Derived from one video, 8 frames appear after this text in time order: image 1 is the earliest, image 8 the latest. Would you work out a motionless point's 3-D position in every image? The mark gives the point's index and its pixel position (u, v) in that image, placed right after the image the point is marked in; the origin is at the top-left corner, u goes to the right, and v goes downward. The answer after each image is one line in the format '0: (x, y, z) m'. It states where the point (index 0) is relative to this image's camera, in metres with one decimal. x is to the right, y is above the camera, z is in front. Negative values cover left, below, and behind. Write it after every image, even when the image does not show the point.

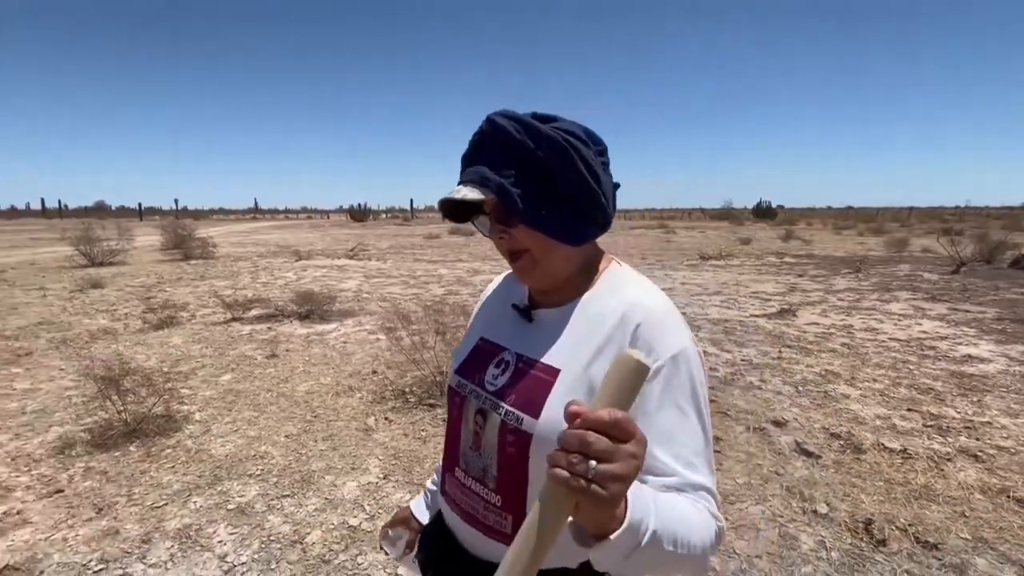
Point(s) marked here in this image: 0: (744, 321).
0: (+4.1, -0.6, +8.6) m
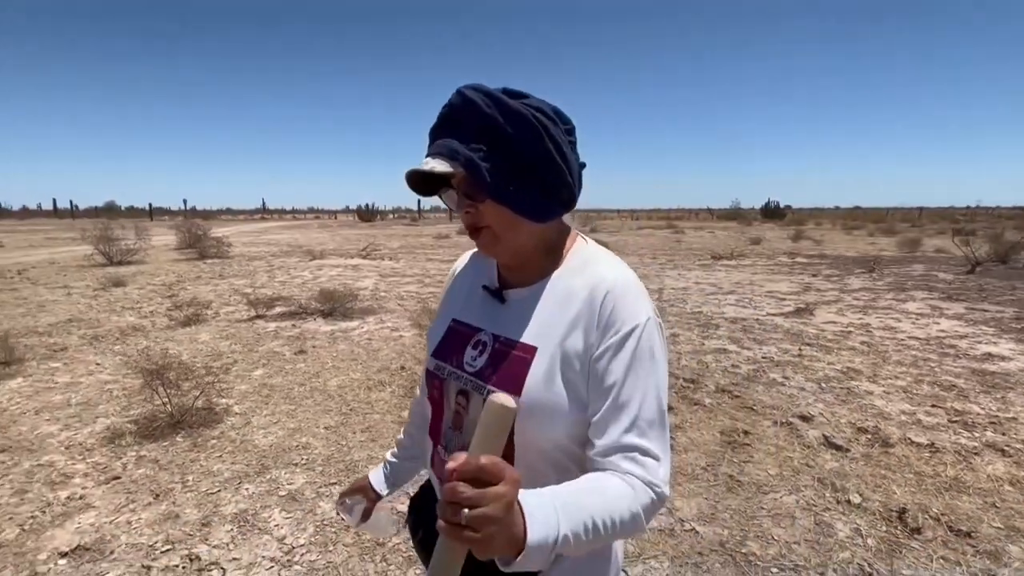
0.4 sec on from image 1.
0: (+4.5, -0.6, +8.7) m
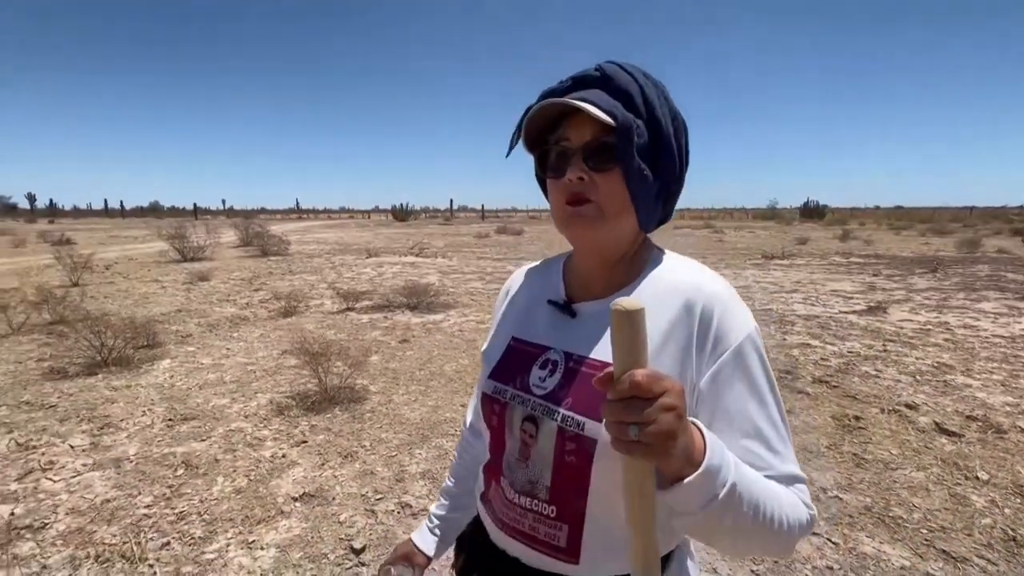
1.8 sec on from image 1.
0: (+5.9, -0.5, +8.8) m
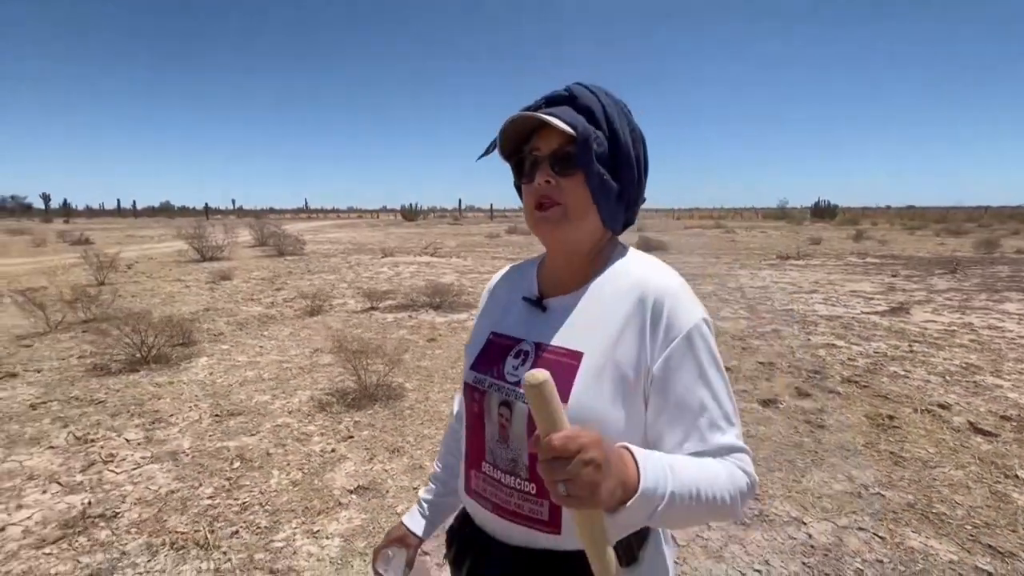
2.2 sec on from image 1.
0: (+6.3, -0.5, +8.8) m
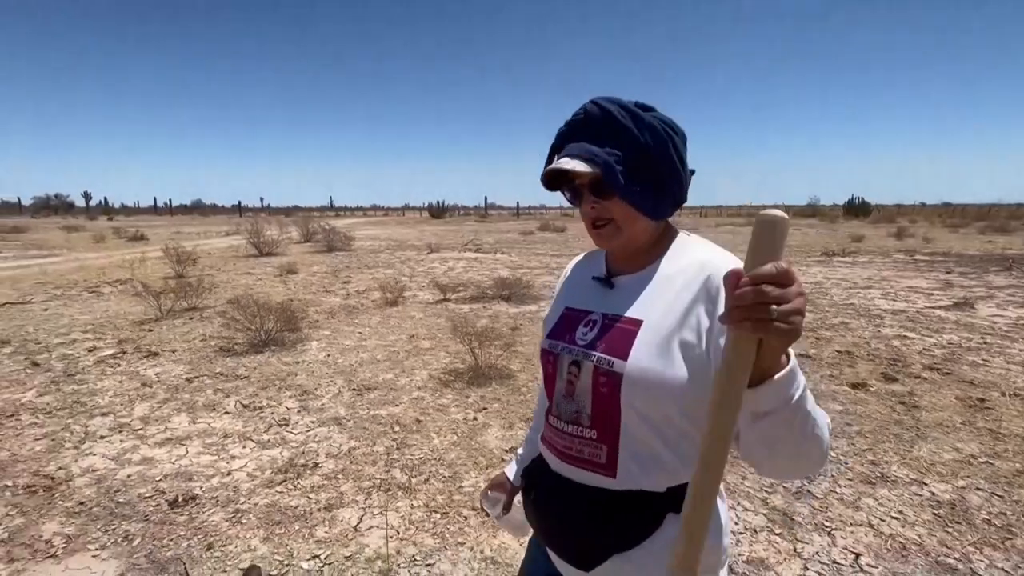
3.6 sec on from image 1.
0: (+7.7, -0.4, +9.0) m
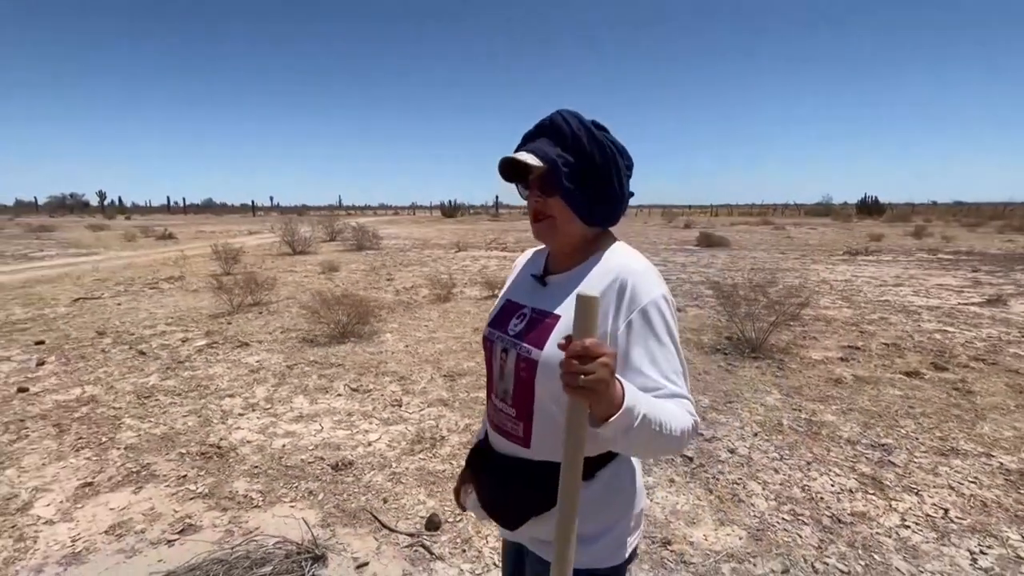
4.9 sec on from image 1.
0: (+8.7, -0.4, +9.4) m
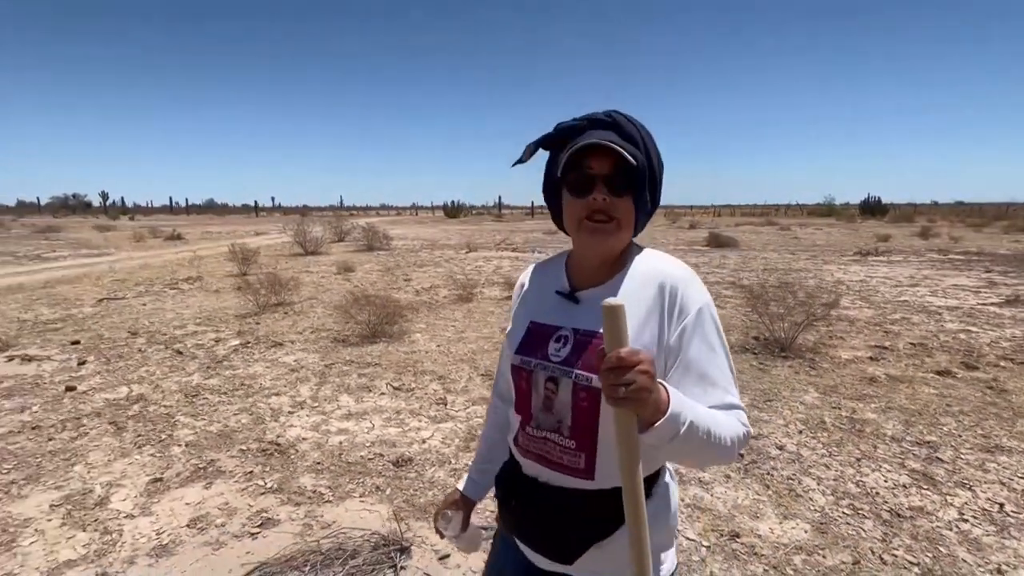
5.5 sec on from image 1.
0: (+9.1, -0.4, +9.5) m
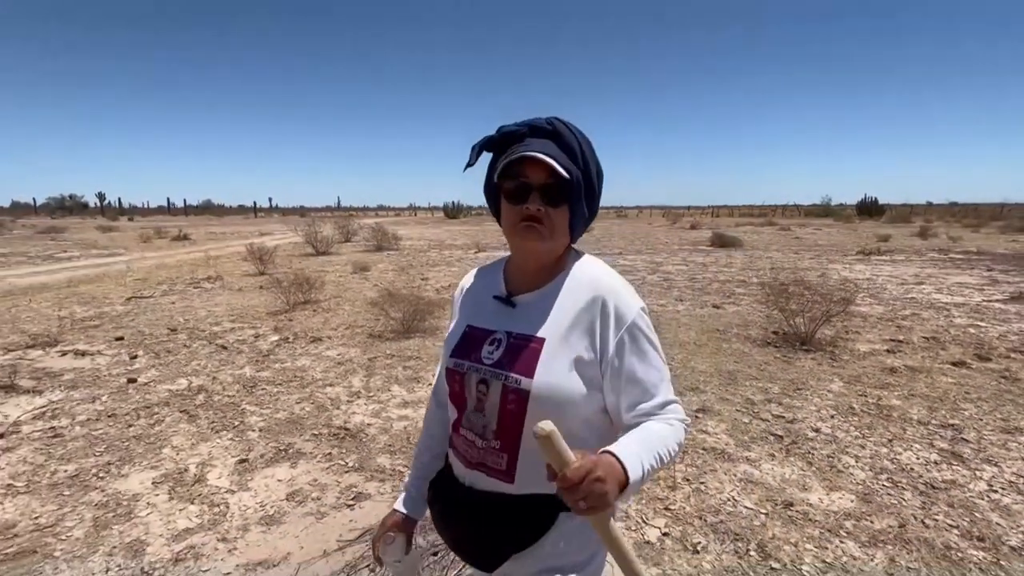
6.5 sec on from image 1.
0: (+9.6, -0.3, +9.9) m
